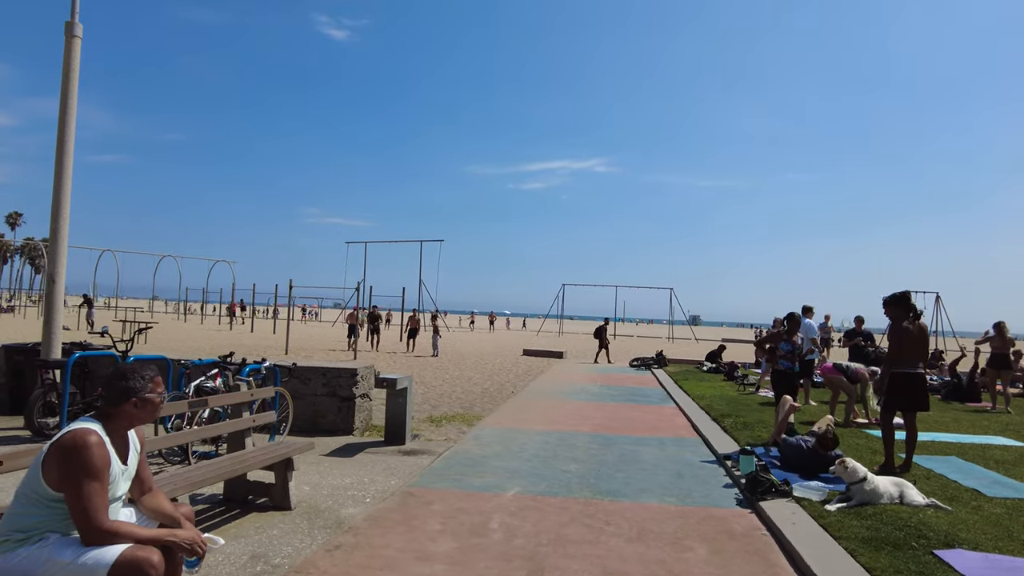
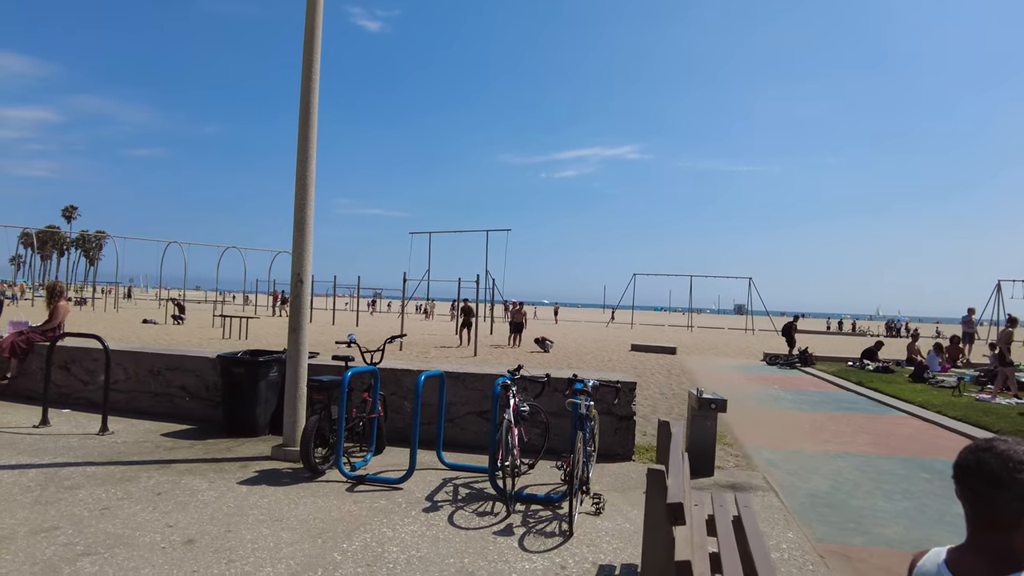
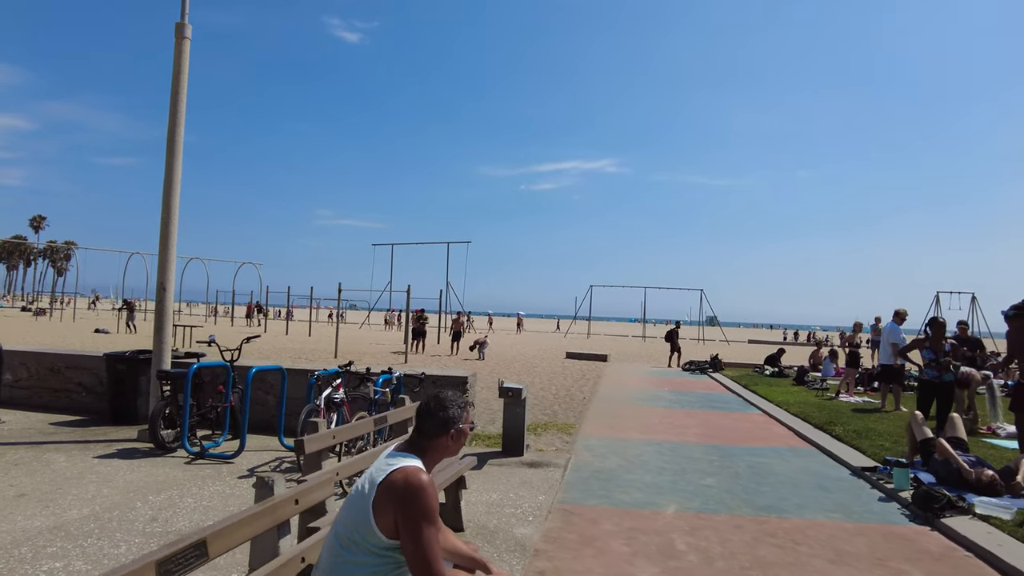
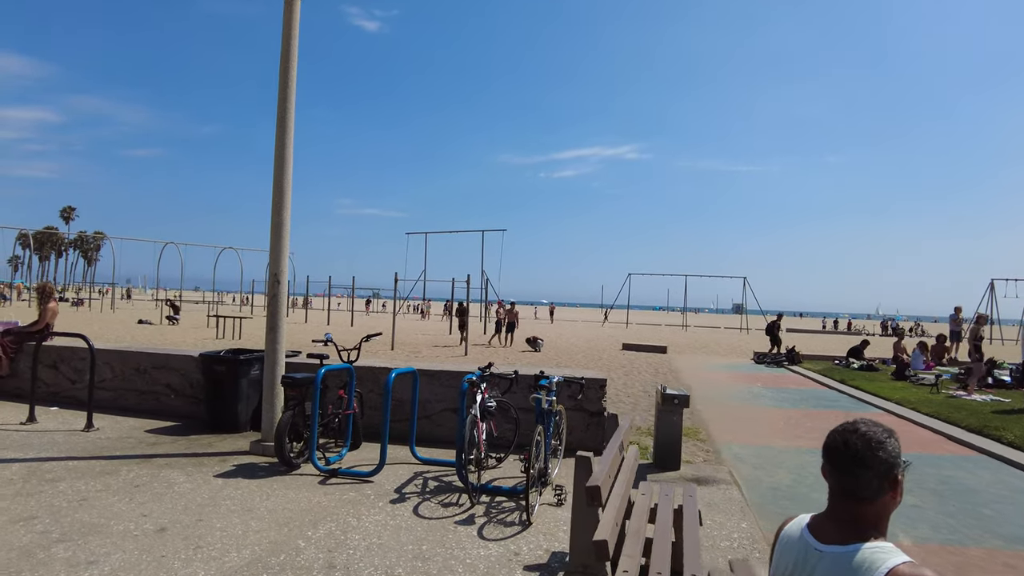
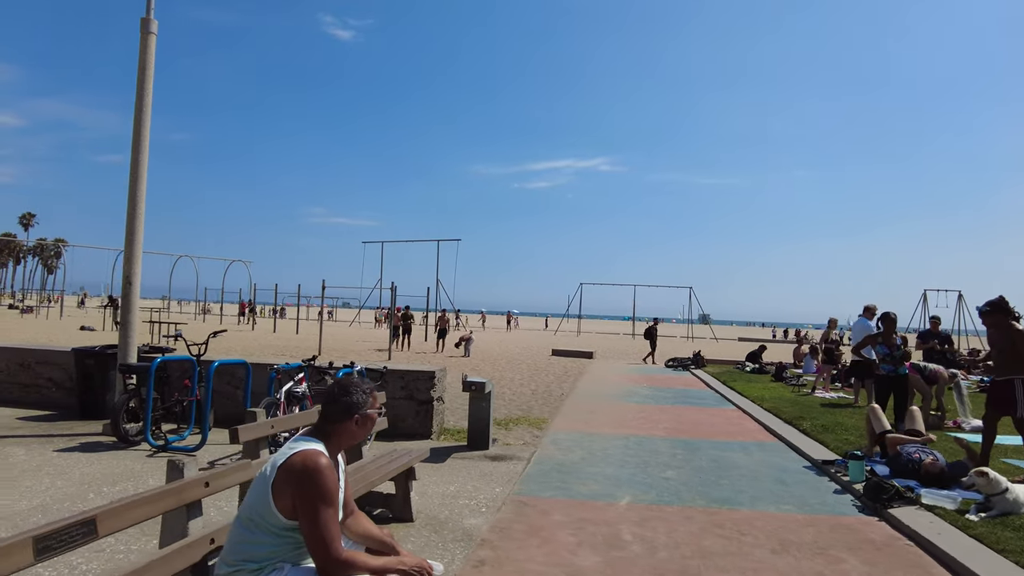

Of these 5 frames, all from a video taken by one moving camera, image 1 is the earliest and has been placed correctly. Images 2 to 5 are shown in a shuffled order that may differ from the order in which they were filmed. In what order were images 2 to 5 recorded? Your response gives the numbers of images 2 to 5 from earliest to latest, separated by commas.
5, 3, 4, 2
